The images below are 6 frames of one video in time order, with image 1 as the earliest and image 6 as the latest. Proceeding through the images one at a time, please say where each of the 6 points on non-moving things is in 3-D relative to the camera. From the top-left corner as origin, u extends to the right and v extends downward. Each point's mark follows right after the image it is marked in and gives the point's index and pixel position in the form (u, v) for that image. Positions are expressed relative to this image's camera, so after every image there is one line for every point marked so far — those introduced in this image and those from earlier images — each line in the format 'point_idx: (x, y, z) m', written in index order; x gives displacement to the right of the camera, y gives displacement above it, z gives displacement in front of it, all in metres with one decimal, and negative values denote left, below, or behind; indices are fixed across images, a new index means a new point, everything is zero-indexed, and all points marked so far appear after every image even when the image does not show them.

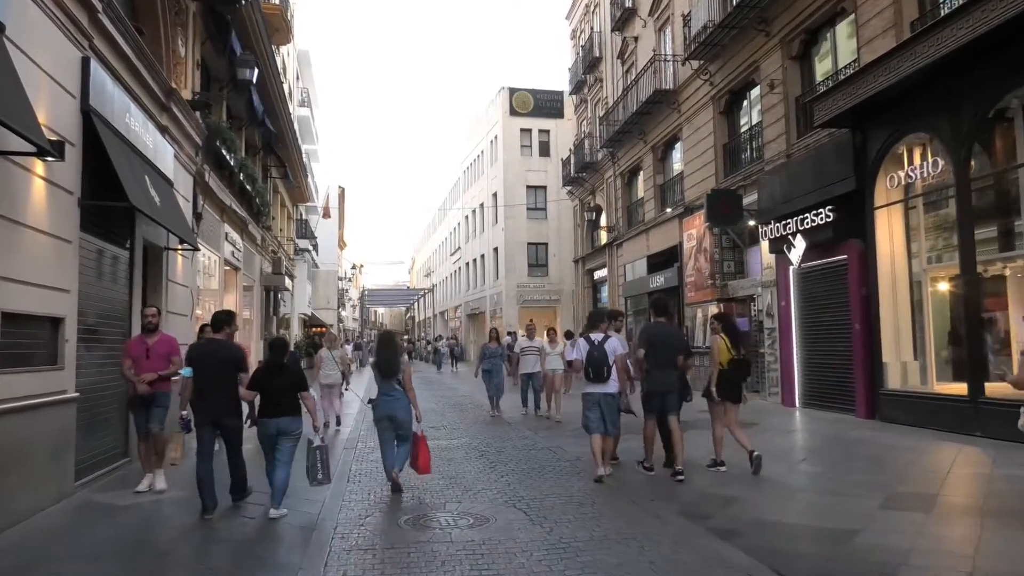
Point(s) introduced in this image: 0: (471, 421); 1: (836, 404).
0: (-0.9, -2.8, +13.5) m
1: (+6.0, -2.2, +12.1) m
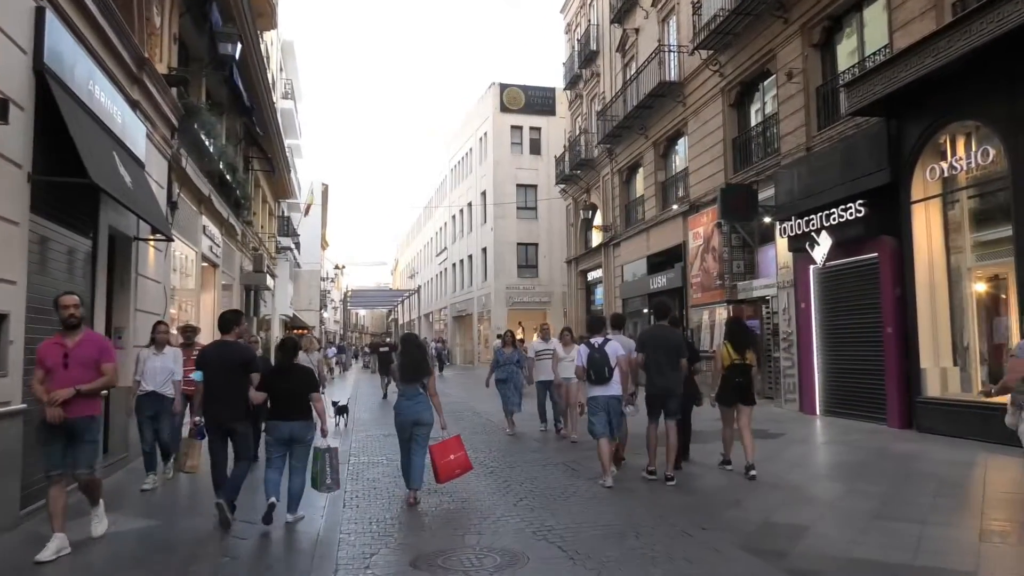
0: (-0.8, -2.8, +12.6) m
1: (+6.2, -2.2, +11.3) m
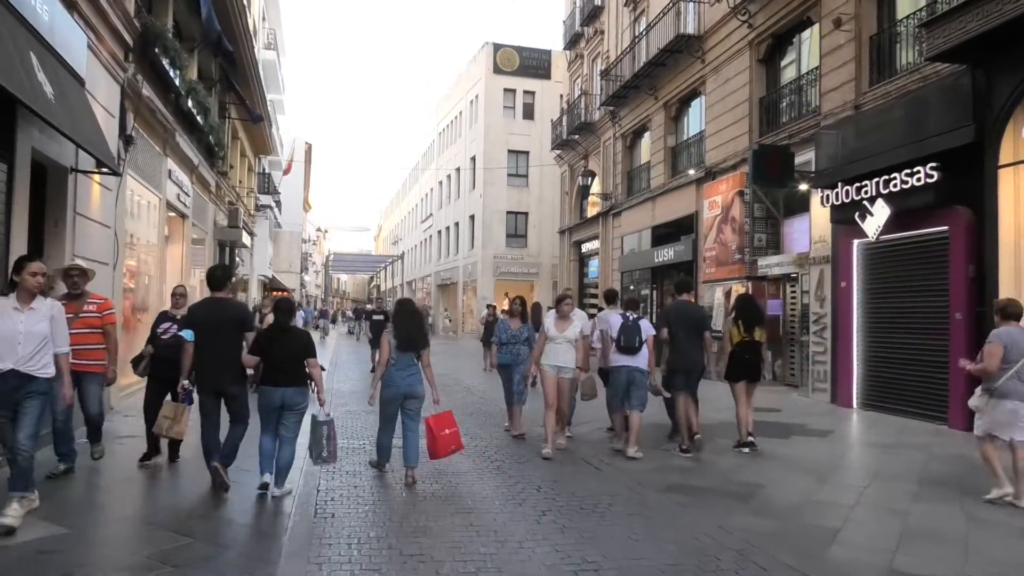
0: (-0.8, -2.1, +11.1) m
1: (+6.2, -1.9, +10.0) m
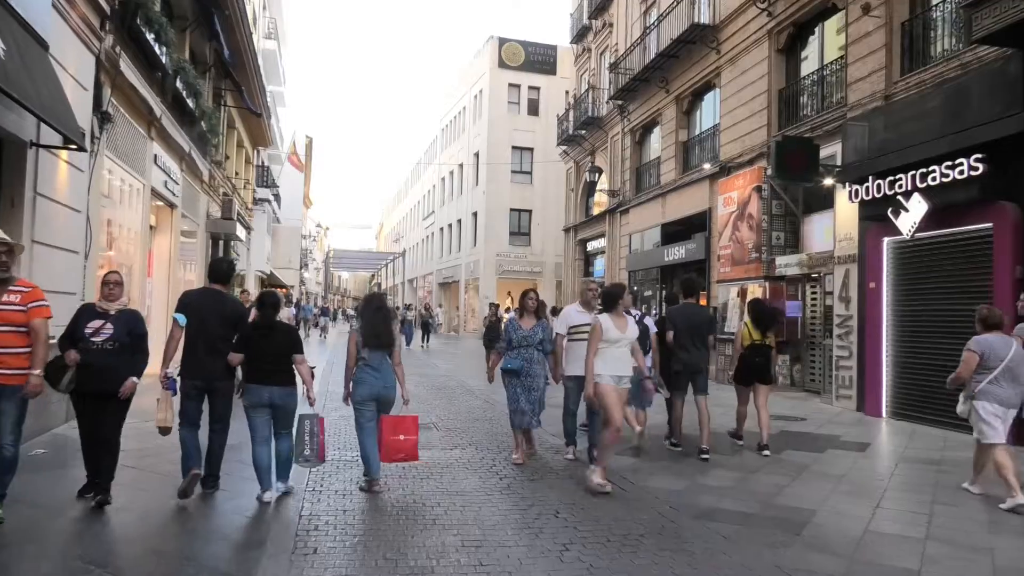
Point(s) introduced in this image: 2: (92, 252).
0: (-0.7, -2.1, +10.4) m
1: (+6.3, -1.9, +9.3) m
2: (-5.6, +0.5, +8.7) m
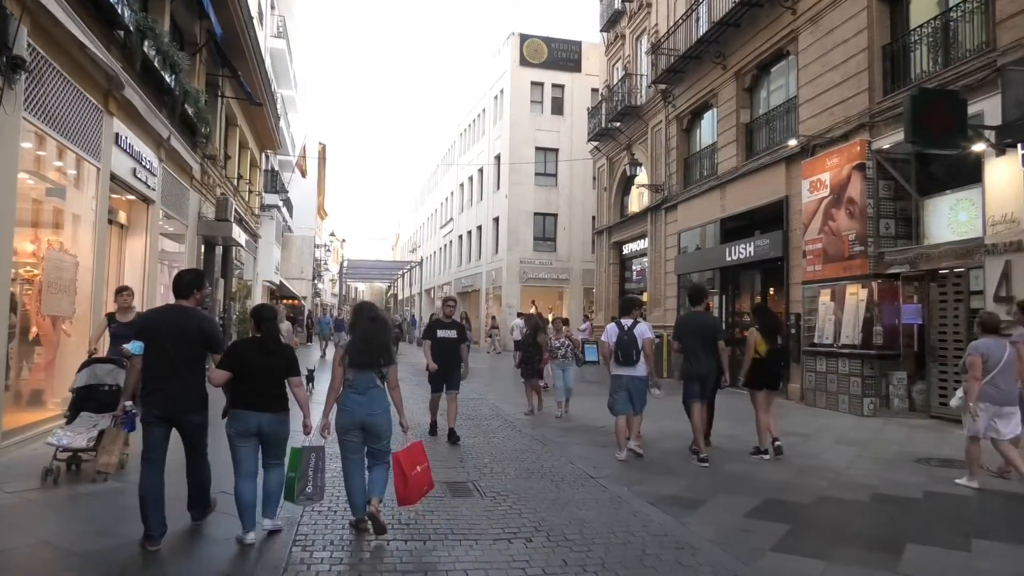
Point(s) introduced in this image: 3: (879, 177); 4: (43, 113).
0: (+0.1, -2.1, +7.7) m
1: (+7.1, -1.8, +6.5) m
2: (-4.9, +0.4, +6.2) m
3: (+6.6, +2.0, +11.6) m
4: (-5.5, +2.0, +7.7) m
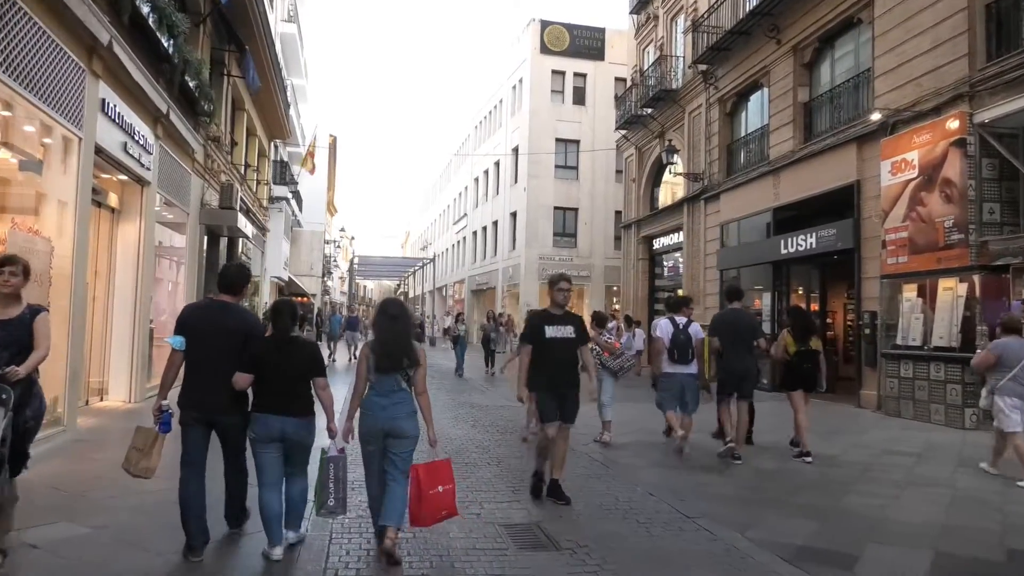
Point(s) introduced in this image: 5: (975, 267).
0: (+0.8, -2.0, +6.2) m
1: (+7.7, -1.7, +4.9) m
2: (-4.3, +0.5, +4.8) m
3: (+7.3, +2.0, +10.0) m
4: (-4.8, +2.1, +6.3) m
5: (+7.1, +0.3, +10.2) m
